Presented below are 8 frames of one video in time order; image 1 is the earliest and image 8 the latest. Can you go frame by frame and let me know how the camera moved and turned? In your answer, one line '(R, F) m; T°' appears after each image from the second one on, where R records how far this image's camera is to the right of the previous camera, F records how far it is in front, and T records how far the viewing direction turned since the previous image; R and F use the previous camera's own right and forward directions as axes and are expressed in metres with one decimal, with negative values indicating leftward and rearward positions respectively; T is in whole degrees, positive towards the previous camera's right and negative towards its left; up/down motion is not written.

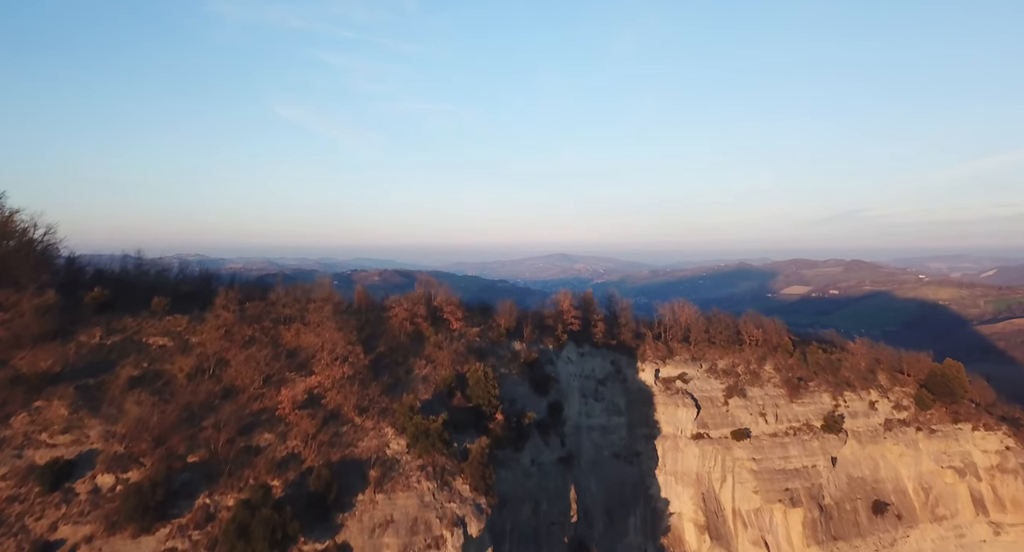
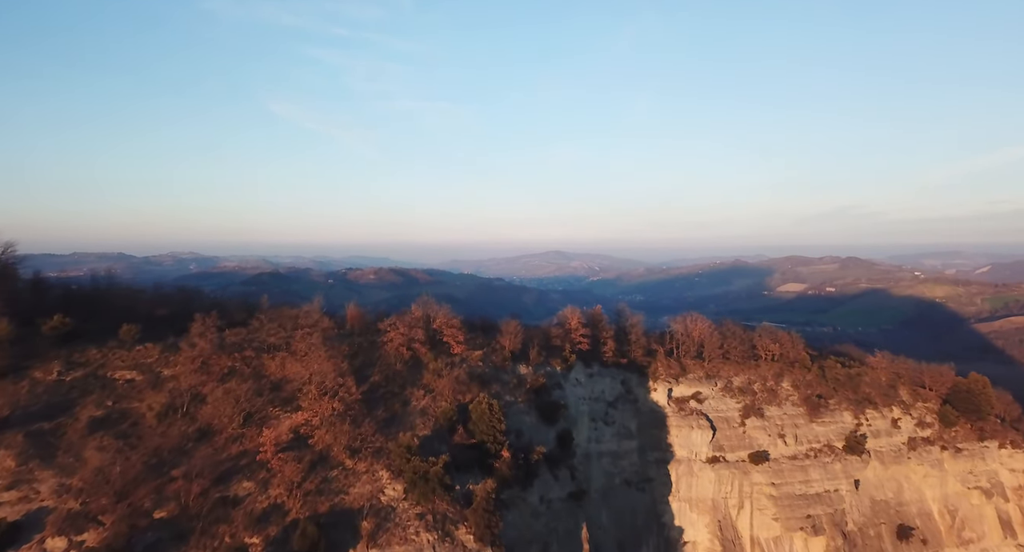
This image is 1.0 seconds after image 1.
(-0.4, +2.2) m; 0°
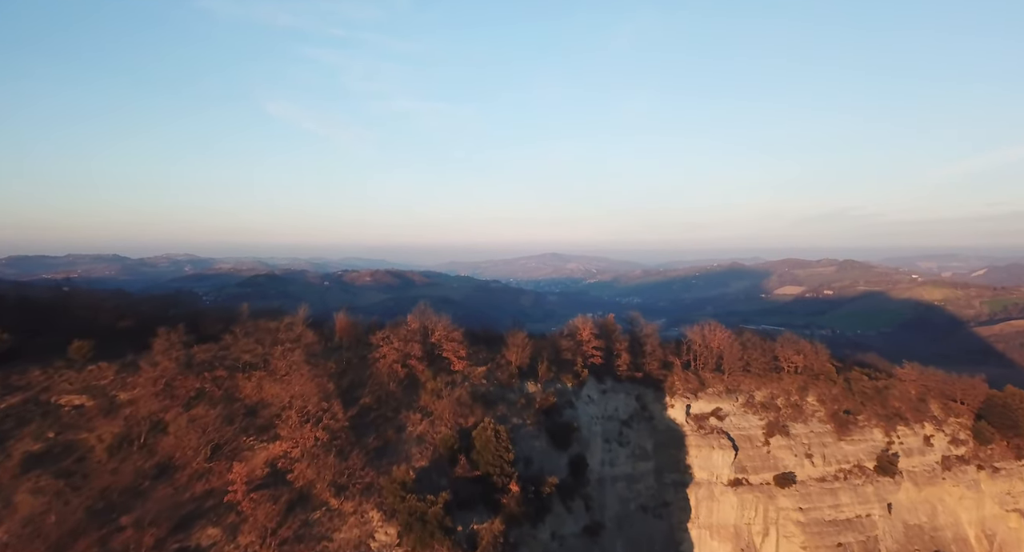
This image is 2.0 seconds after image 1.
(-0.5, +2.7) m; 0°
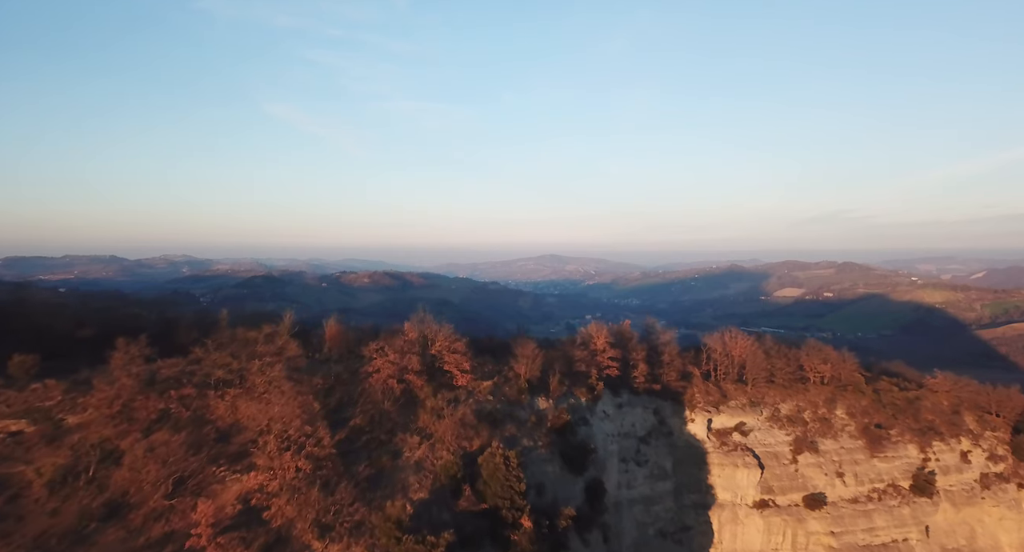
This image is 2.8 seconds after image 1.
(-0.4, +2.5) m; 0°
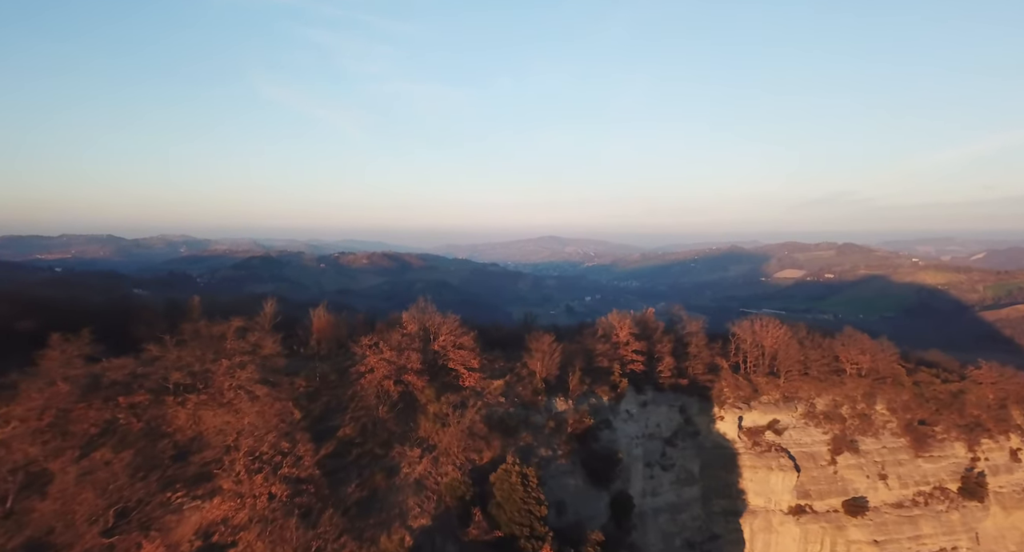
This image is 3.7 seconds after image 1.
(-0.5, +3.0) m; 0°
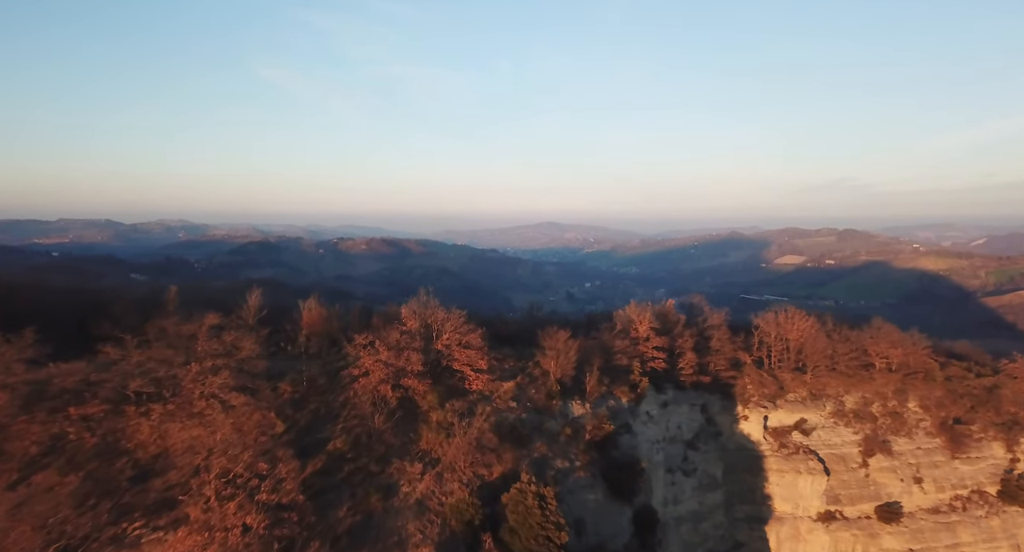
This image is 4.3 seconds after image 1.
(-0.4, +2.1) m; 0°
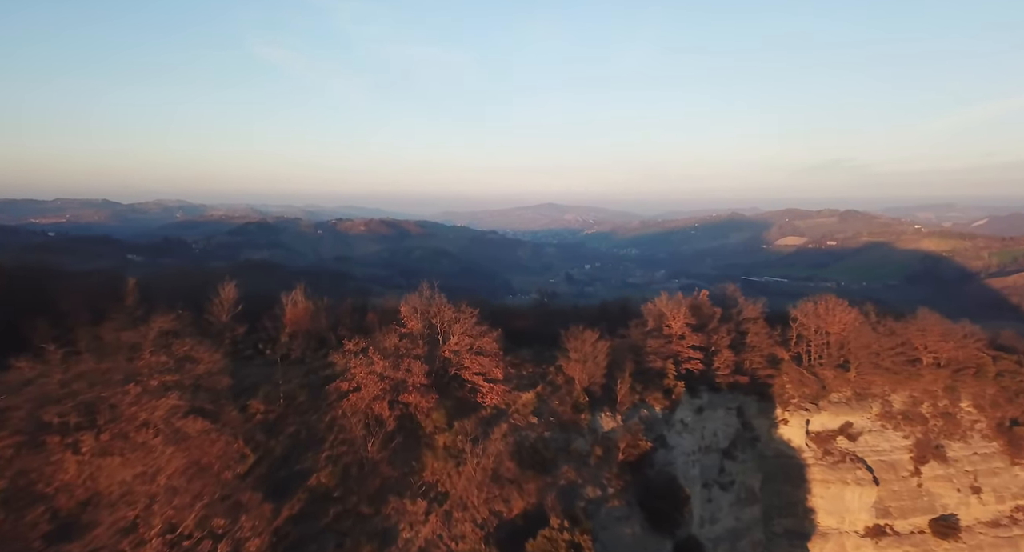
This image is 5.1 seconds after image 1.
(-0.5, +2.8) m; 0°
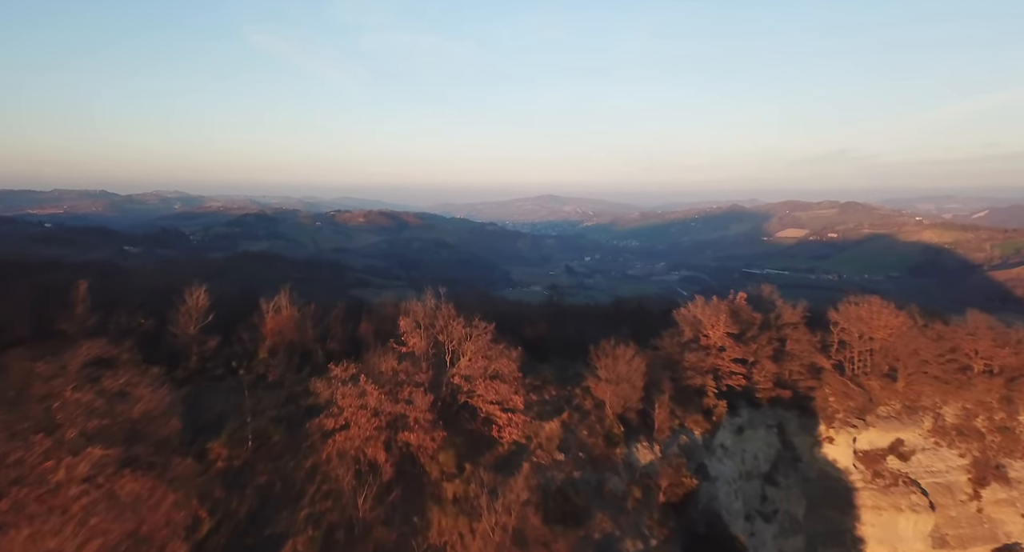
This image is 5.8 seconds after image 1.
(-0.5, +2.4) m; 0°
